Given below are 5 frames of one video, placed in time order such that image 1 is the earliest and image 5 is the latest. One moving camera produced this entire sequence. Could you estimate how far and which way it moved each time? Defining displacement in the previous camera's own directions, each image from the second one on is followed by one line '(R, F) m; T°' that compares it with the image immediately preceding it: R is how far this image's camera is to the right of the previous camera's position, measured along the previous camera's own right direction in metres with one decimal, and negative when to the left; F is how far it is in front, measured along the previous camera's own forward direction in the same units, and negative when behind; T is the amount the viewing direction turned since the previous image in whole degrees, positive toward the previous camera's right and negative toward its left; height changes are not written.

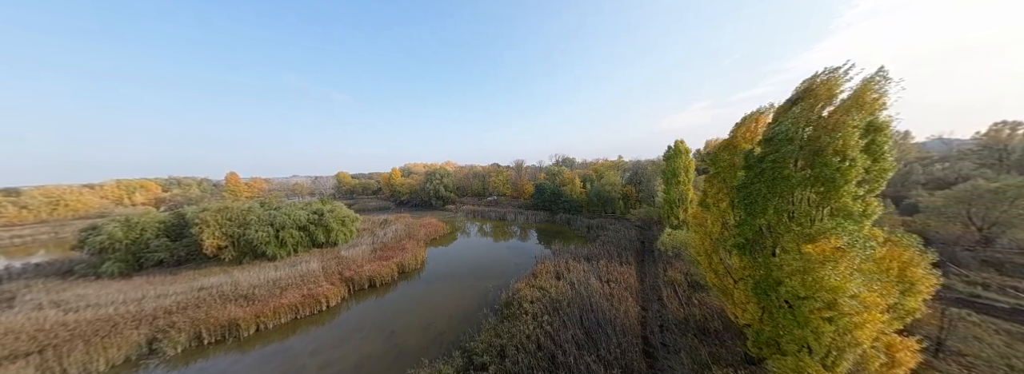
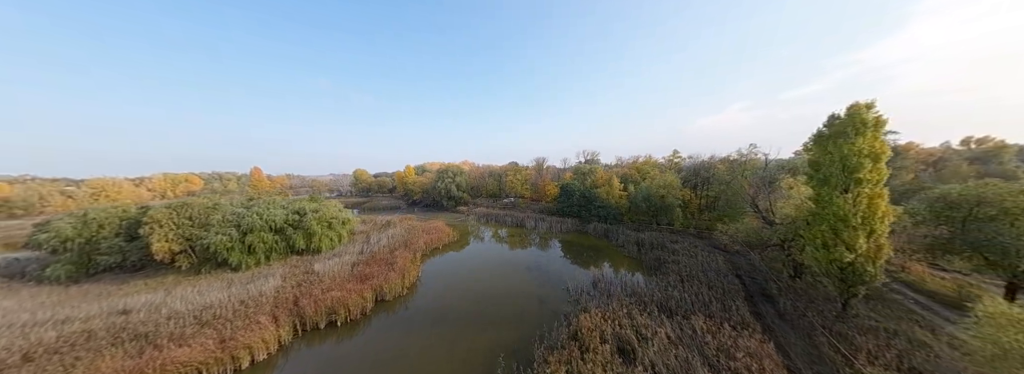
(-0.4, +5.5) m; -5°
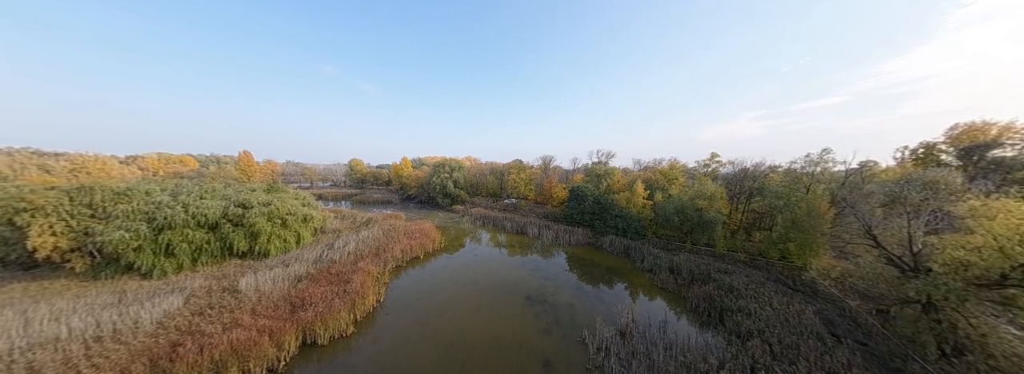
(+0.2, +3.9) m; -1°
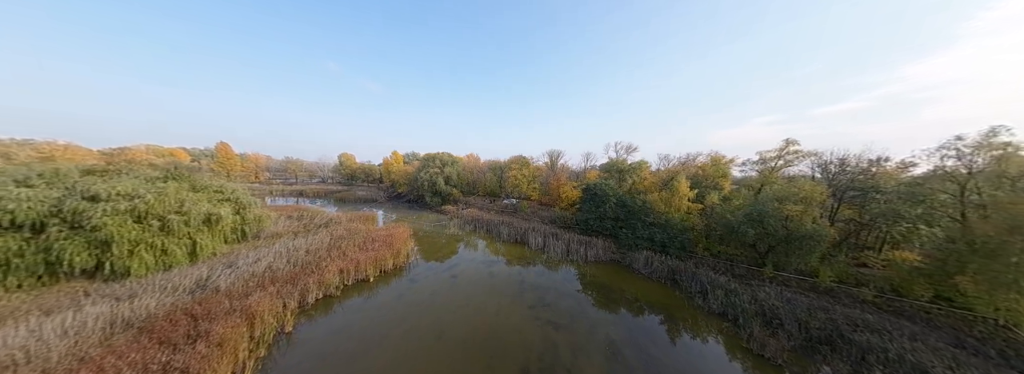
(+0.5, +5.2) m; -1°
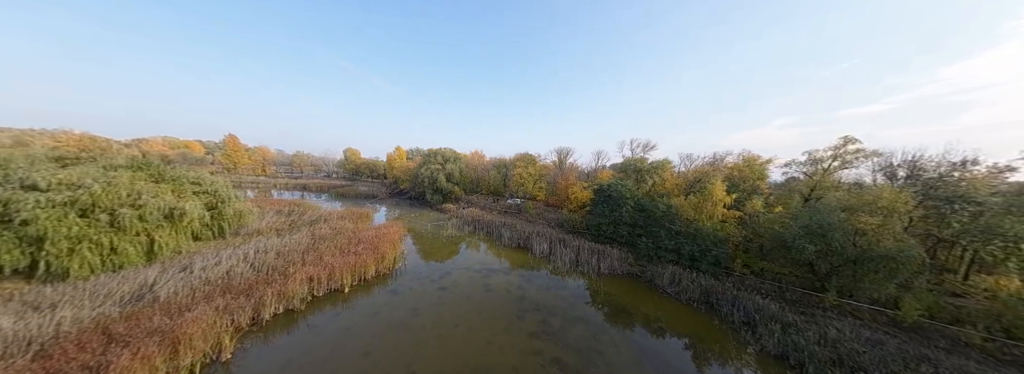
(+0.2, +1.8) m; -2°
